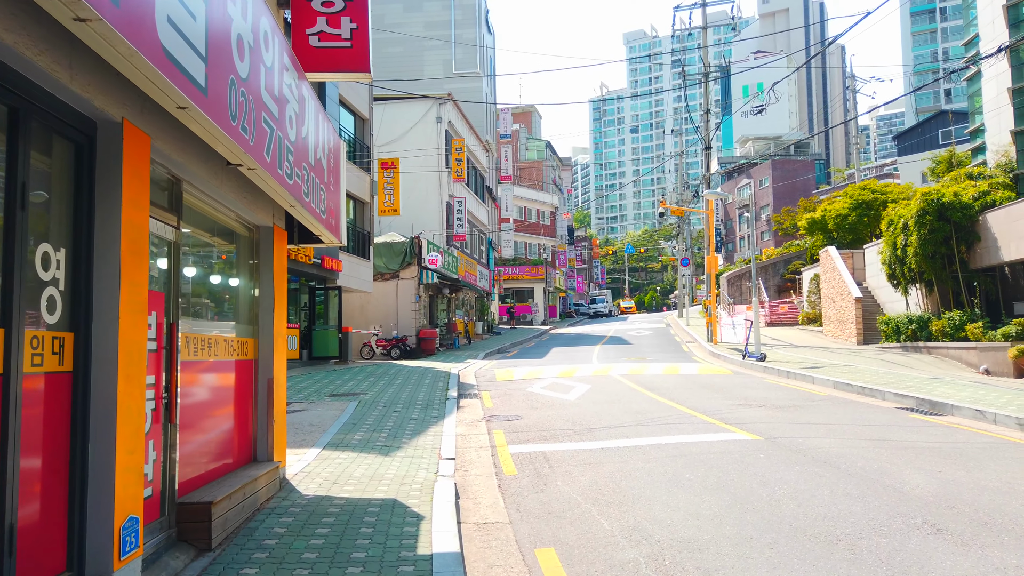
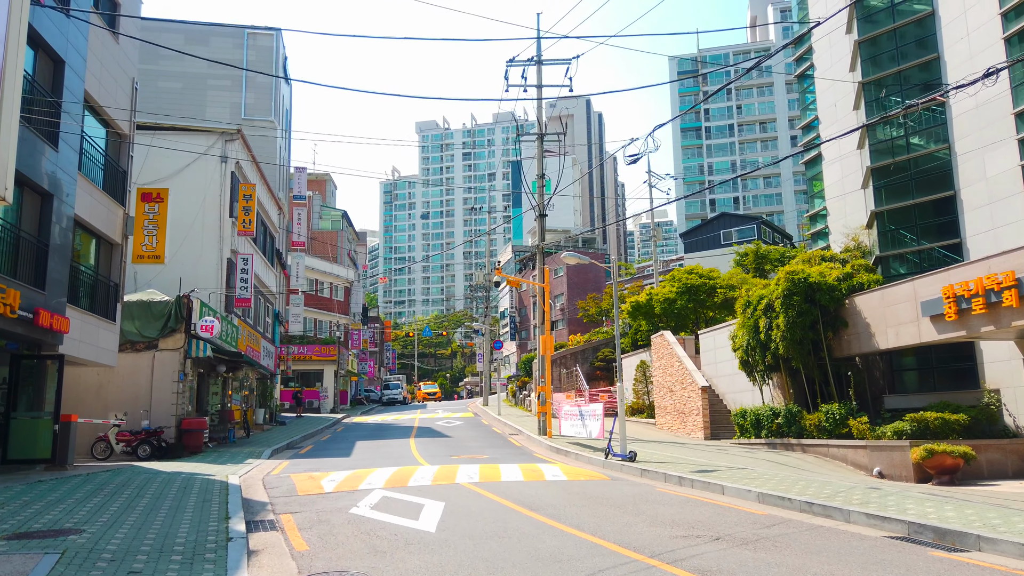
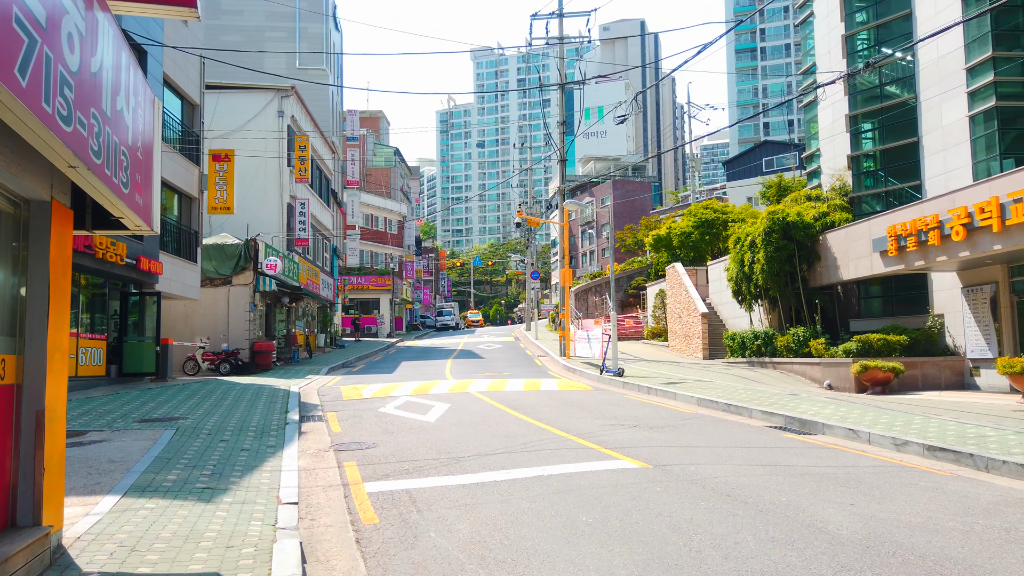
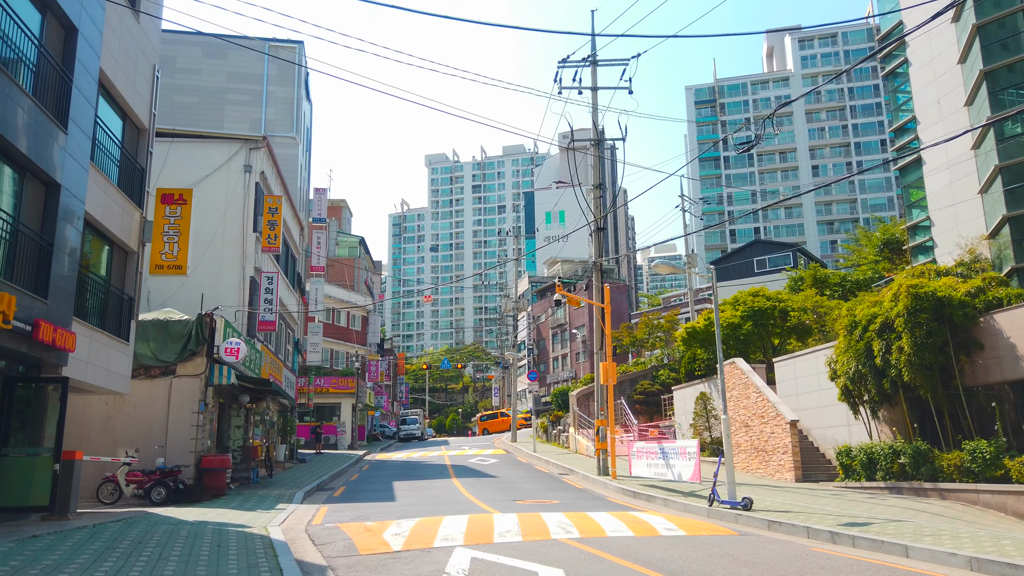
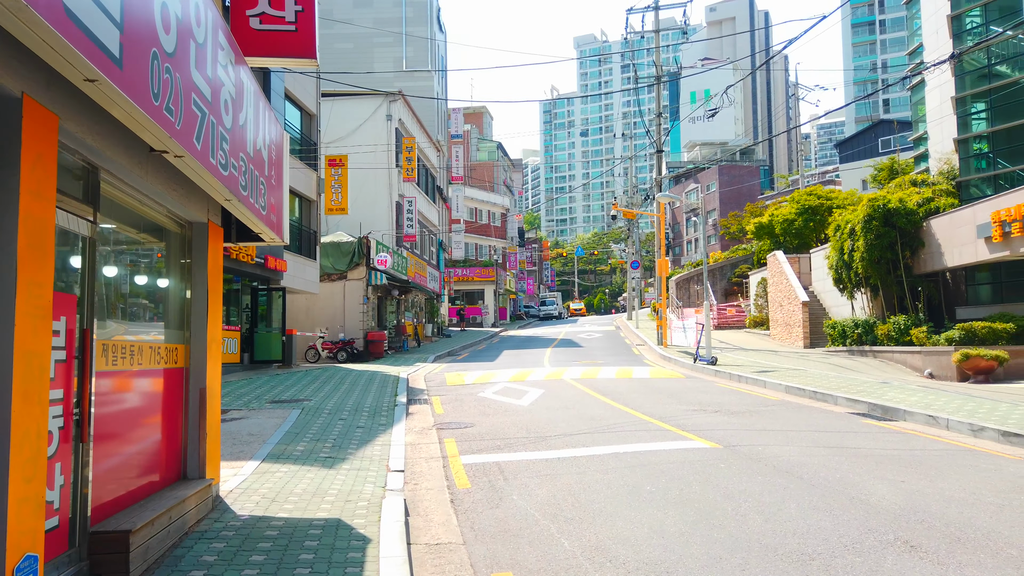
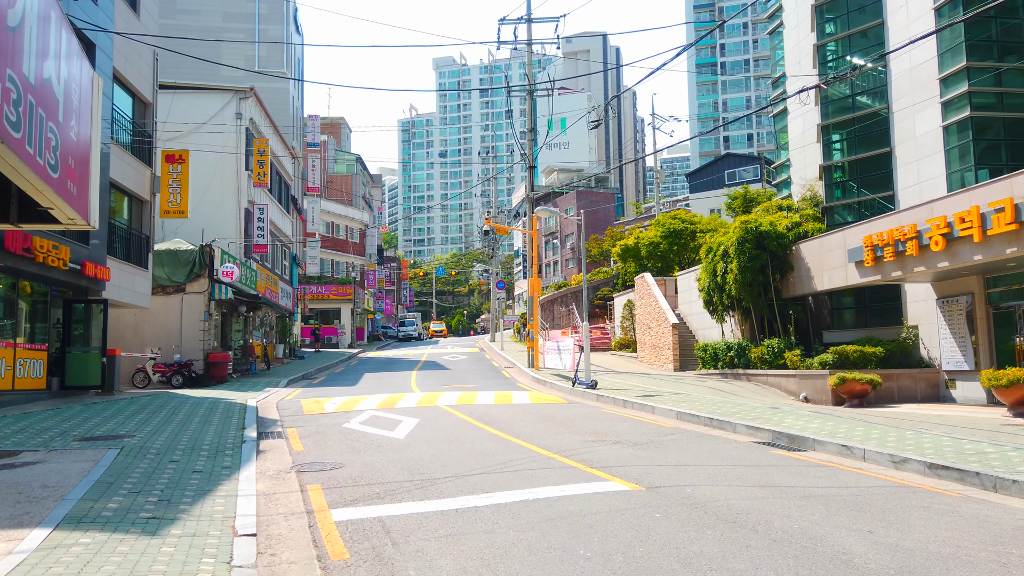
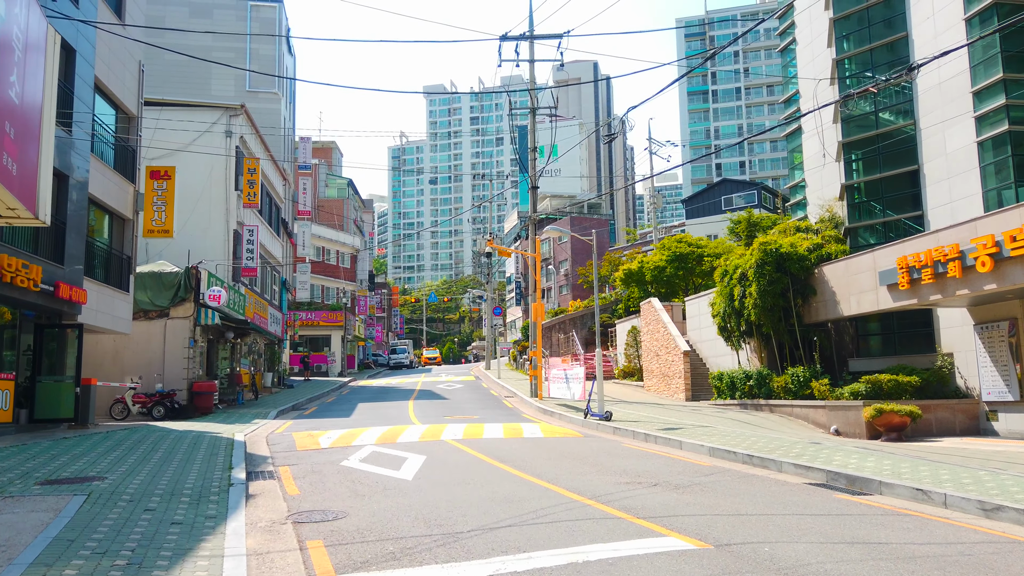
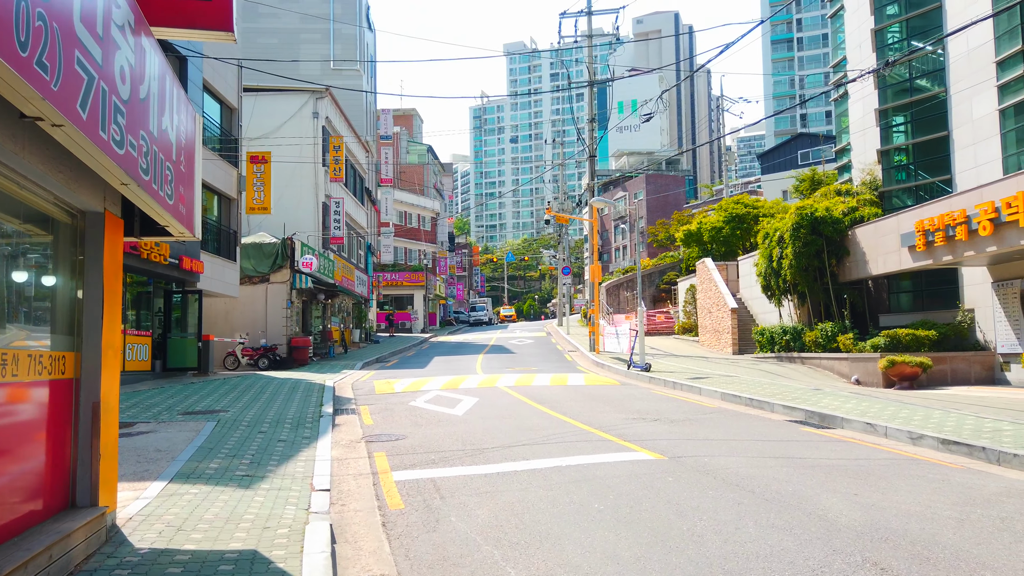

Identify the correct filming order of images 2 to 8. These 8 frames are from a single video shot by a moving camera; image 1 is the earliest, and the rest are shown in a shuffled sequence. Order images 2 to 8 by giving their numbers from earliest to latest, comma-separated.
5, 8, 3, 6, 7, 2, 4
